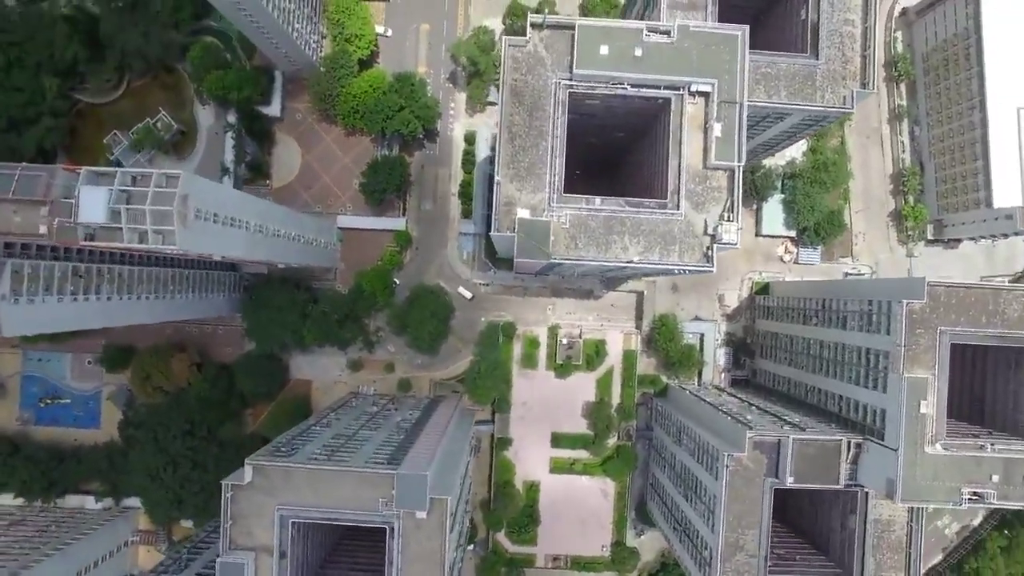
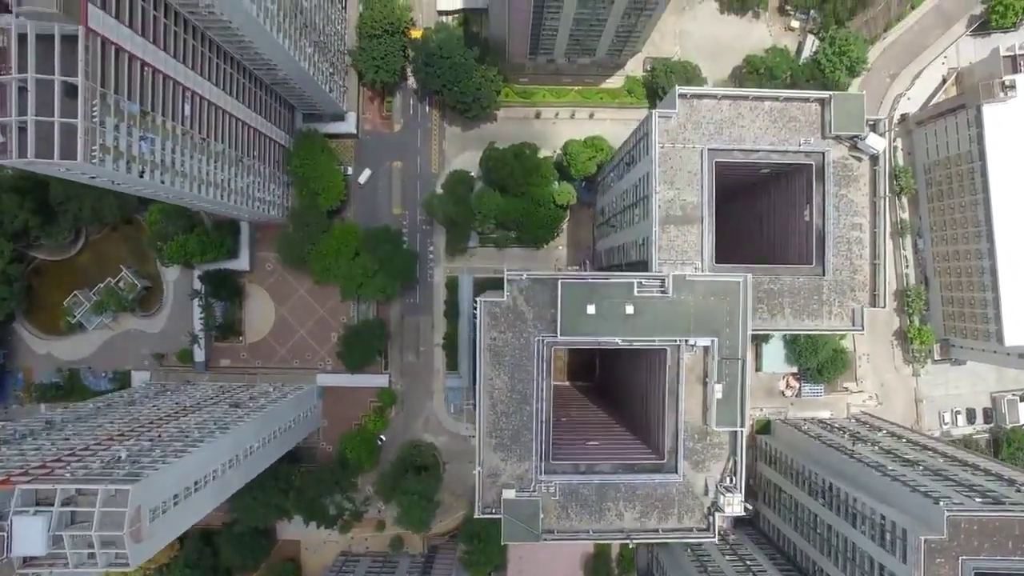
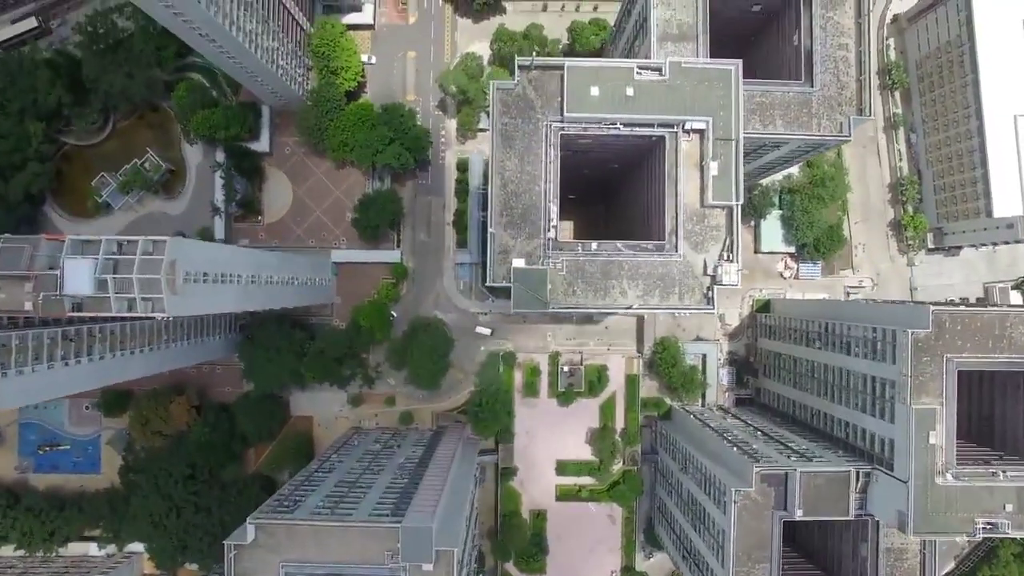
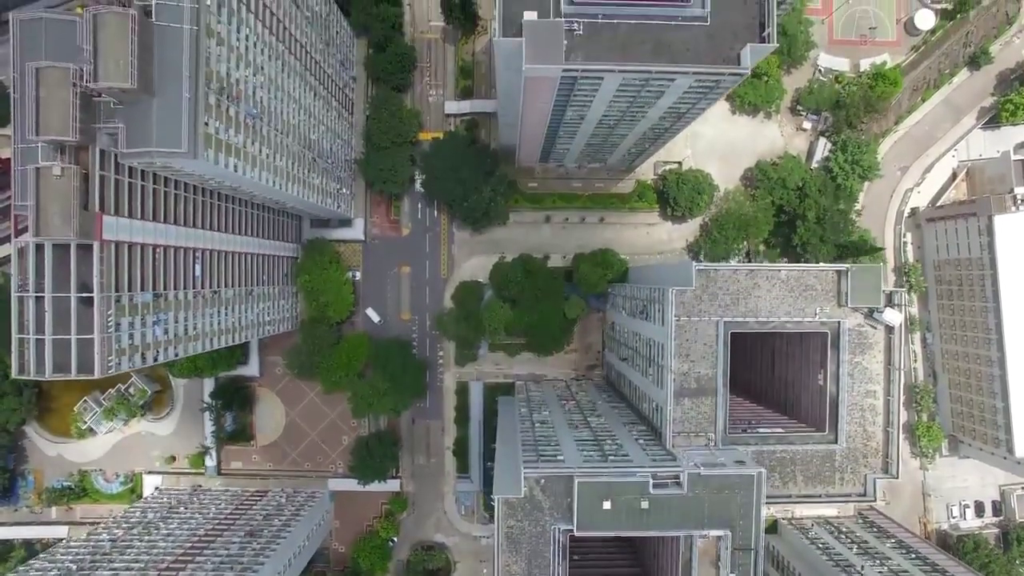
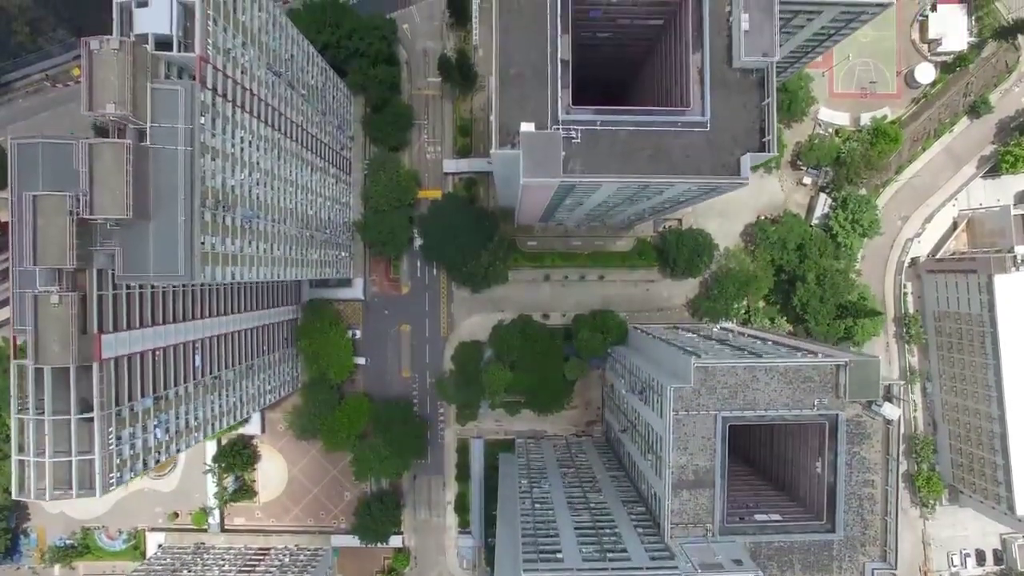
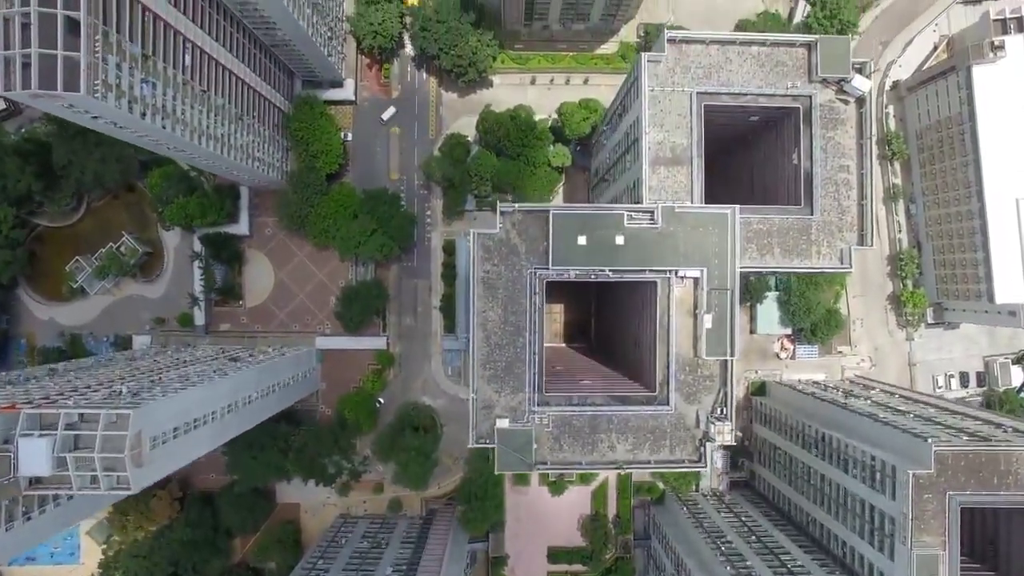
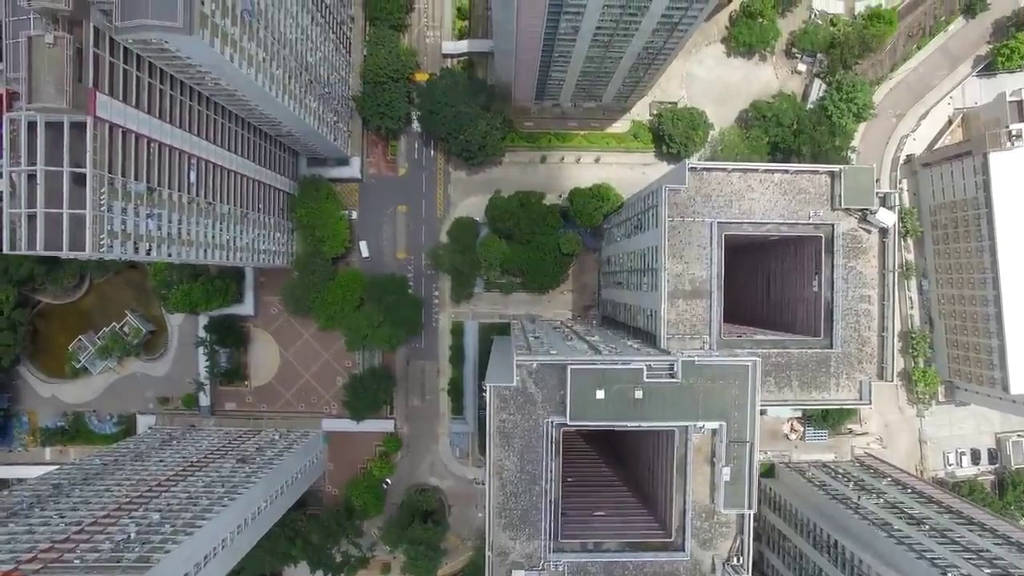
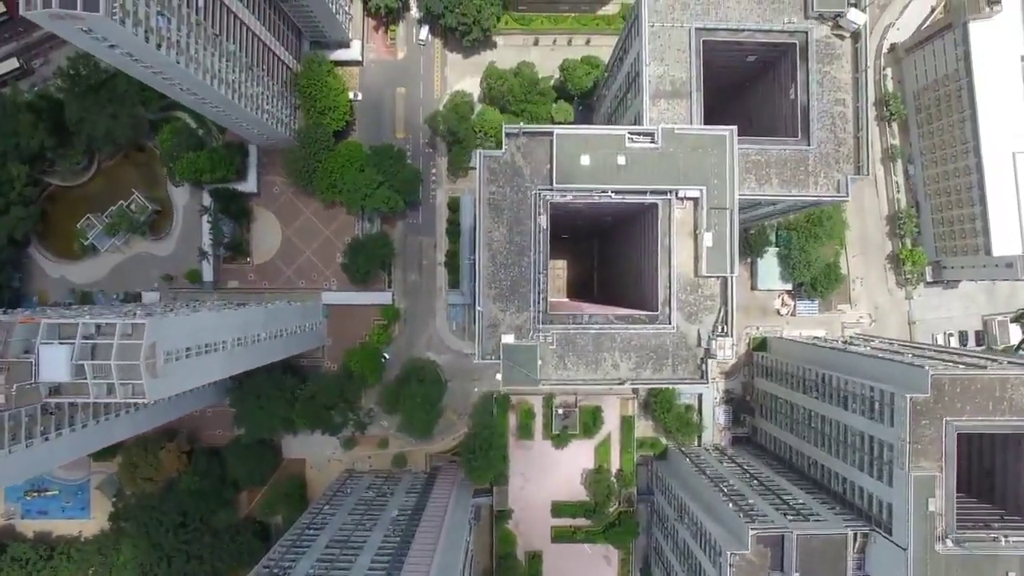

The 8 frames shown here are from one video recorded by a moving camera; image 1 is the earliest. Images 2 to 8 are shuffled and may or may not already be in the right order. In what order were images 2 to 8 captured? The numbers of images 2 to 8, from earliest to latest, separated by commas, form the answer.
3, 8, 6, 2, 7, 4, 5
